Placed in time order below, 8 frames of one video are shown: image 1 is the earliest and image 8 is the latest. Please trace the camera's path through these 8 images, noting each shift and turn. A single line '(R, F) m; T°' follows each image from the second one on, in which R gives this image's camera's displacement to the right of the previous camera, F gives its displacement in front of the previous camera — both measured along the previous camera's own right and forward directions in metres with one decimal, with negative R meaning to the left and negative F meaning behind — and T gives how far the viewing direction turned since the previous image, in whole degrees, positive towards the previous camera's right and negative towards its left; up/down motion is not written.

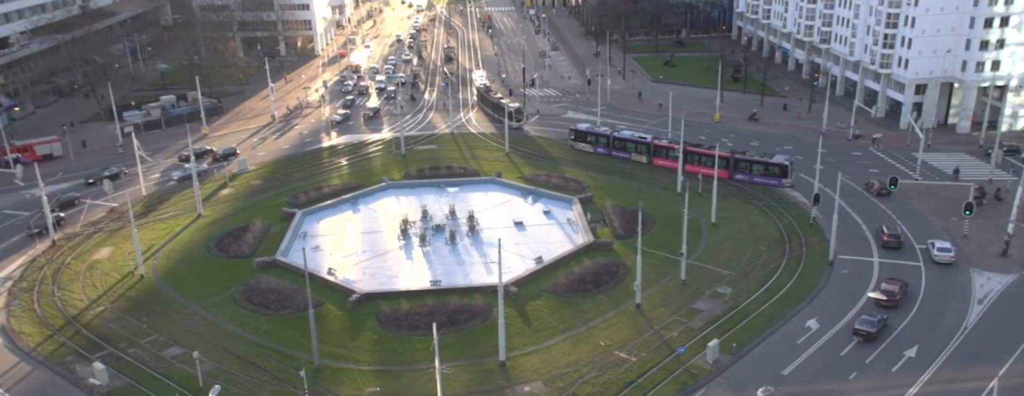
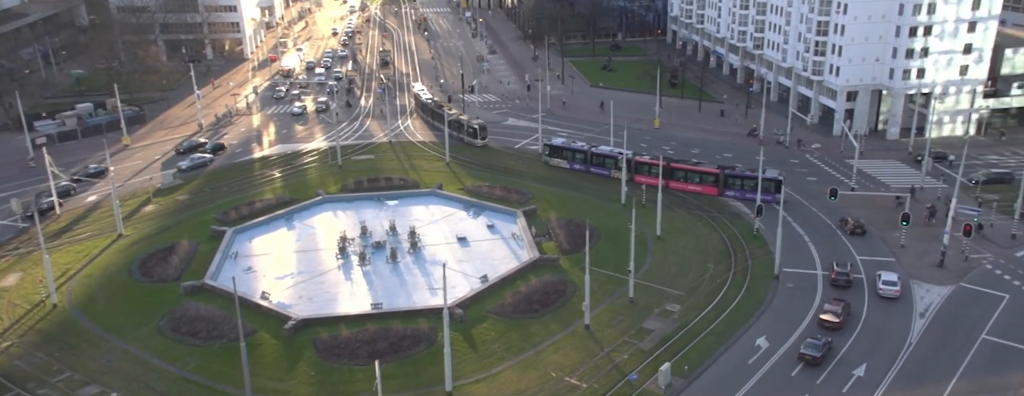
(-1.1, +3.0) m; +4°
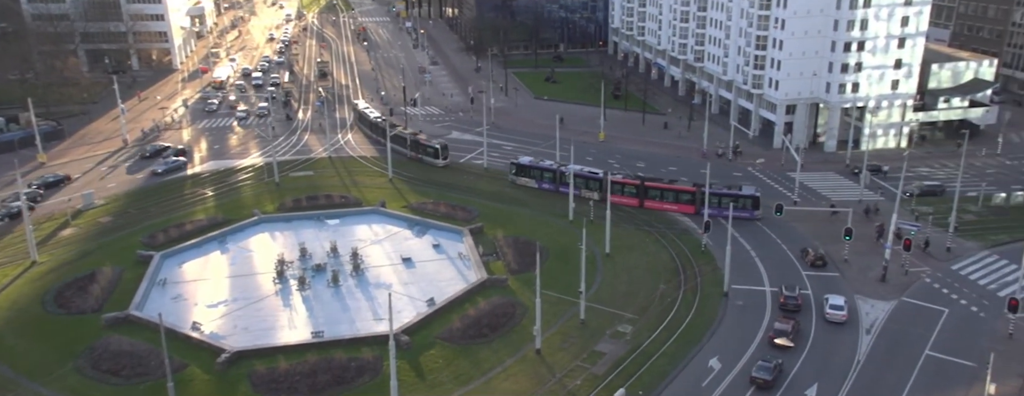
(-0.7, +2.8) m; +4°
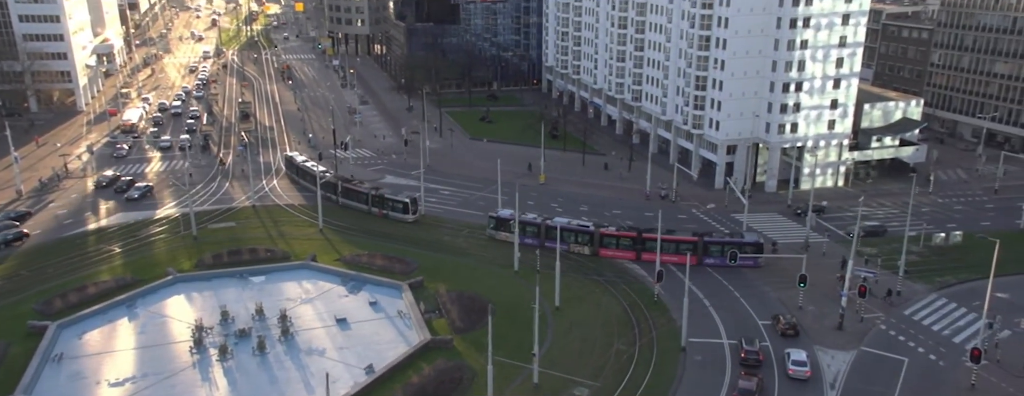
(-1.3, +5.4) m; +5°
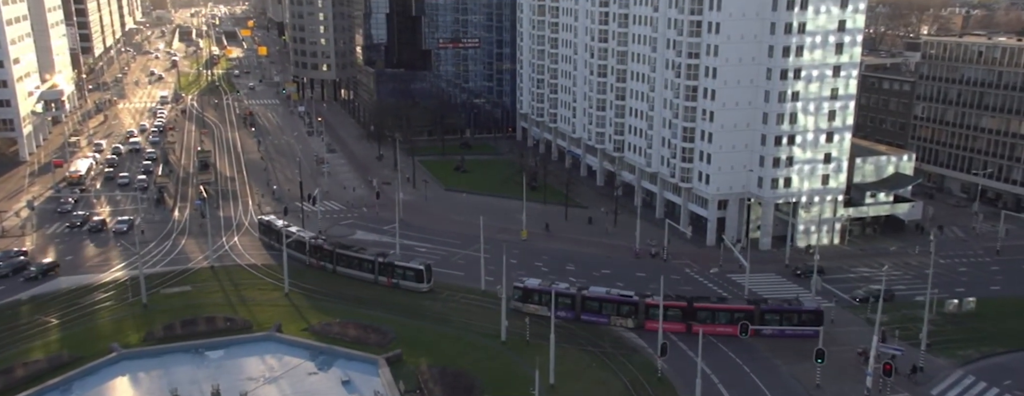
(-2.0, +6.5) m; +2°
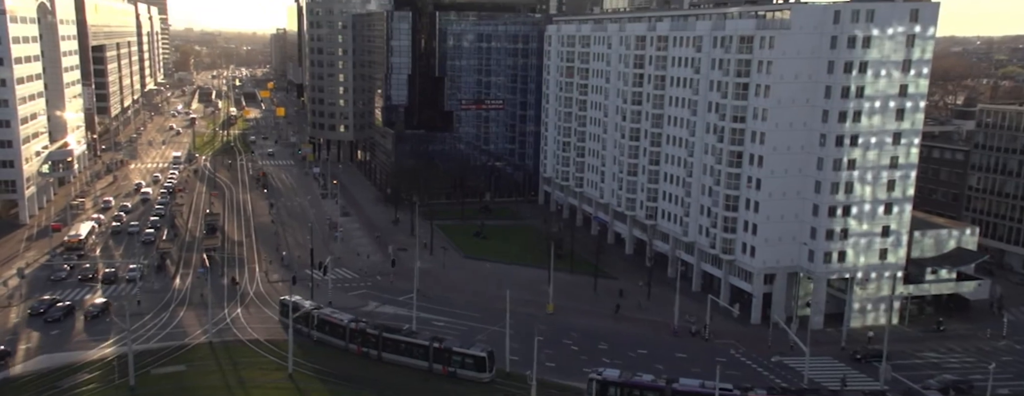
(-1.3, +7.2) m; -1°
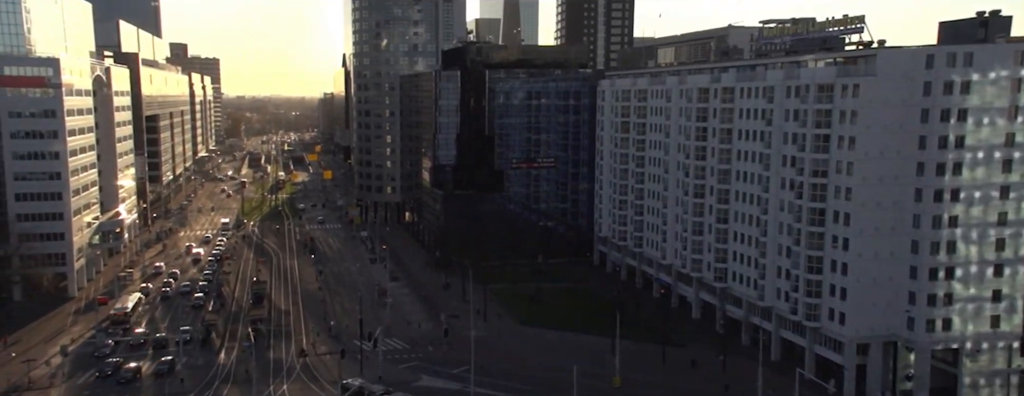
(-1.6, +6.4) m; -3°
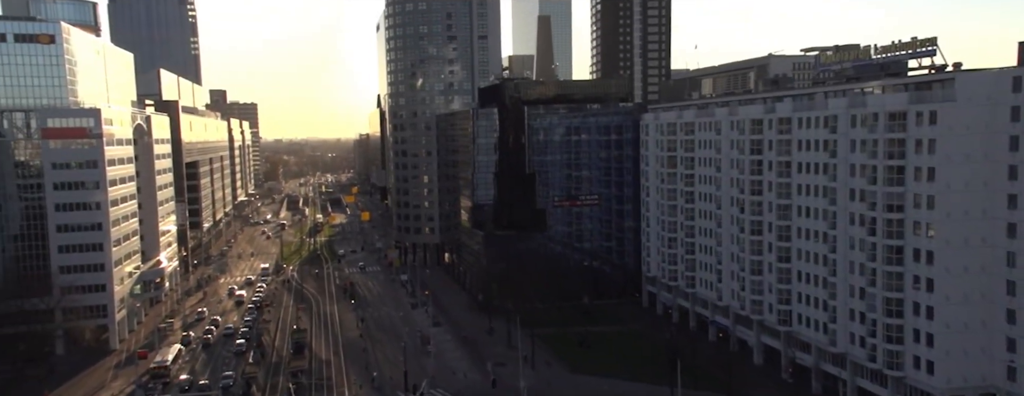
(-1.2, +5.3) m; -2°
